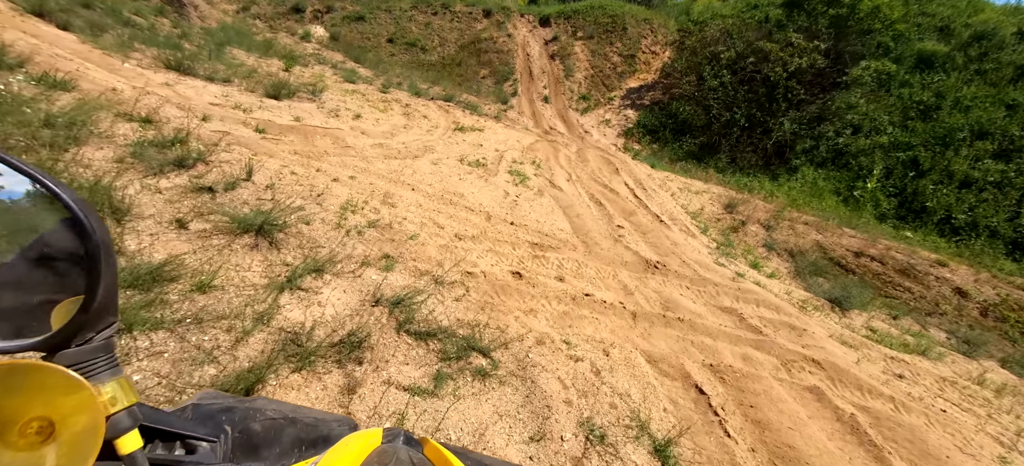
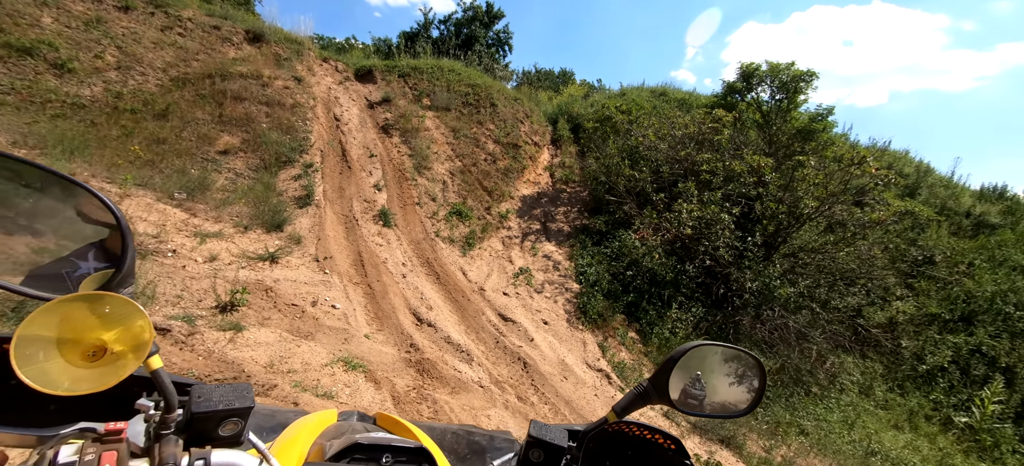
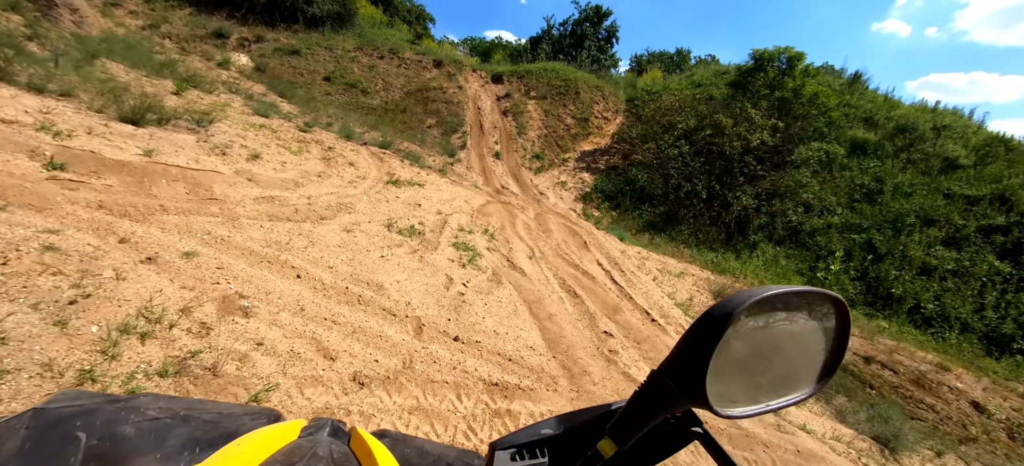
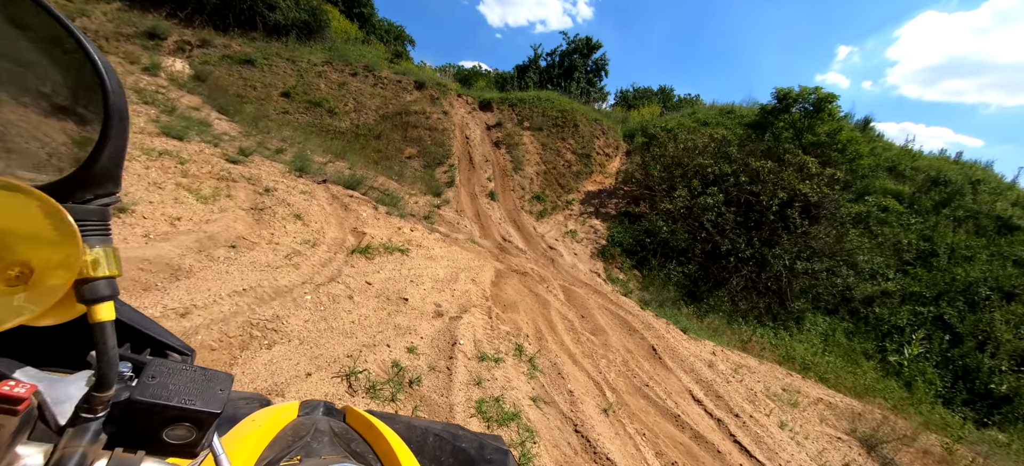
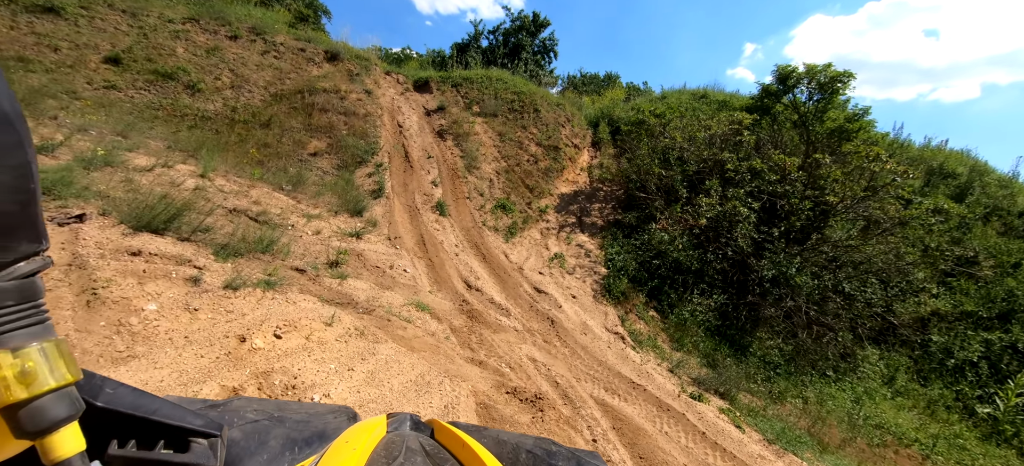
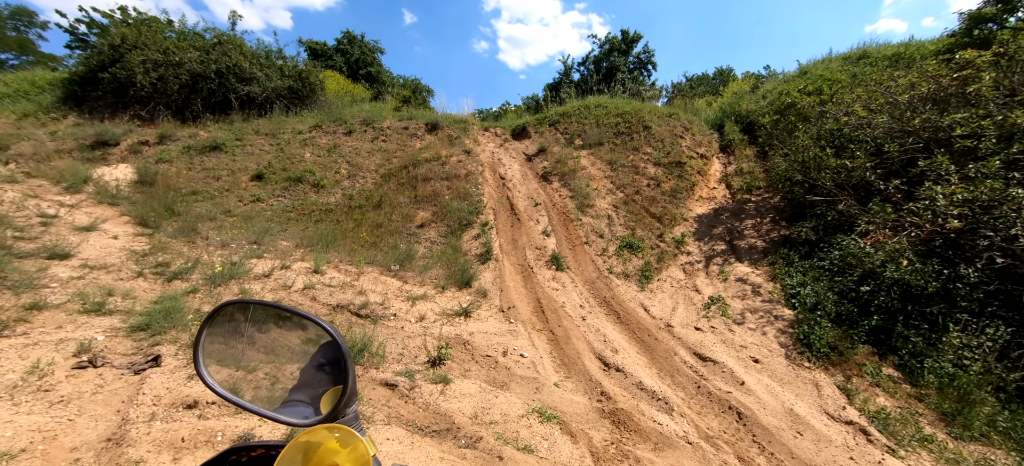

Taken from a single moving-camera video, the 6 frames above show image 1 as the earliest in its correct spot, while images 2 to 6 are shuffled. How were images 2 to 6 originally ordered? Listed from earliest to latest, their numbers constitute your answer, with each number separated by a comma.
3, 4, 5, 6, 2
